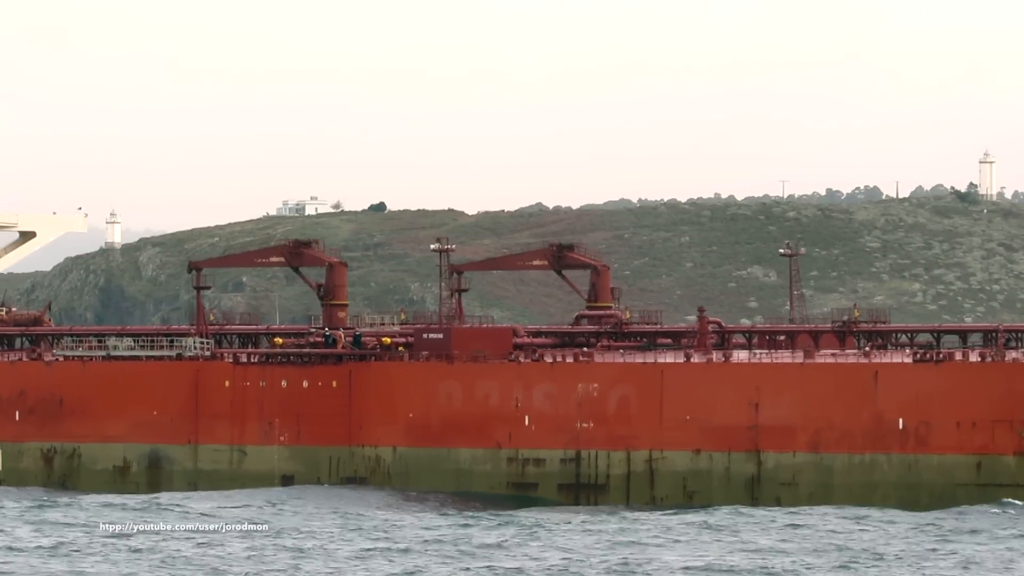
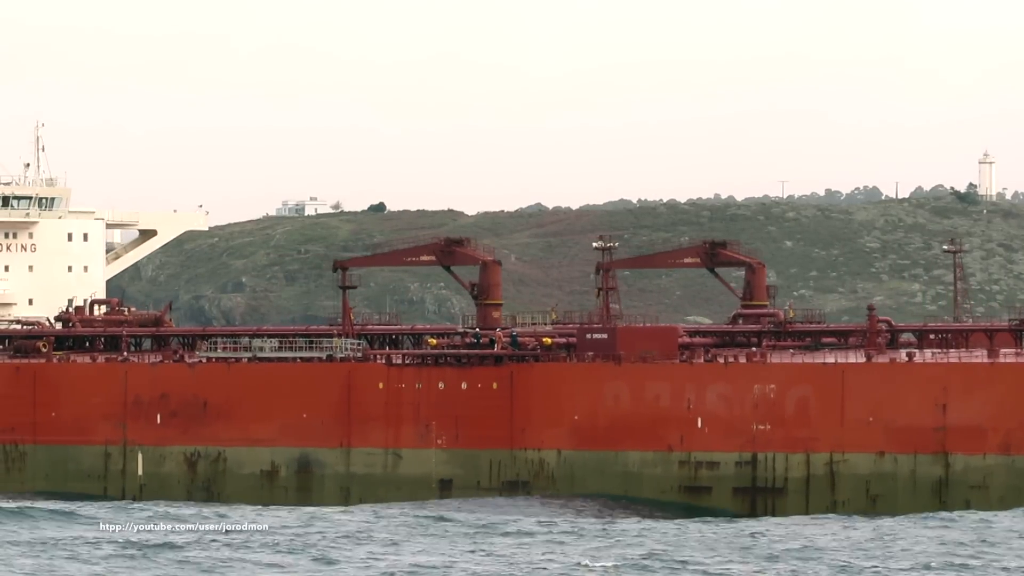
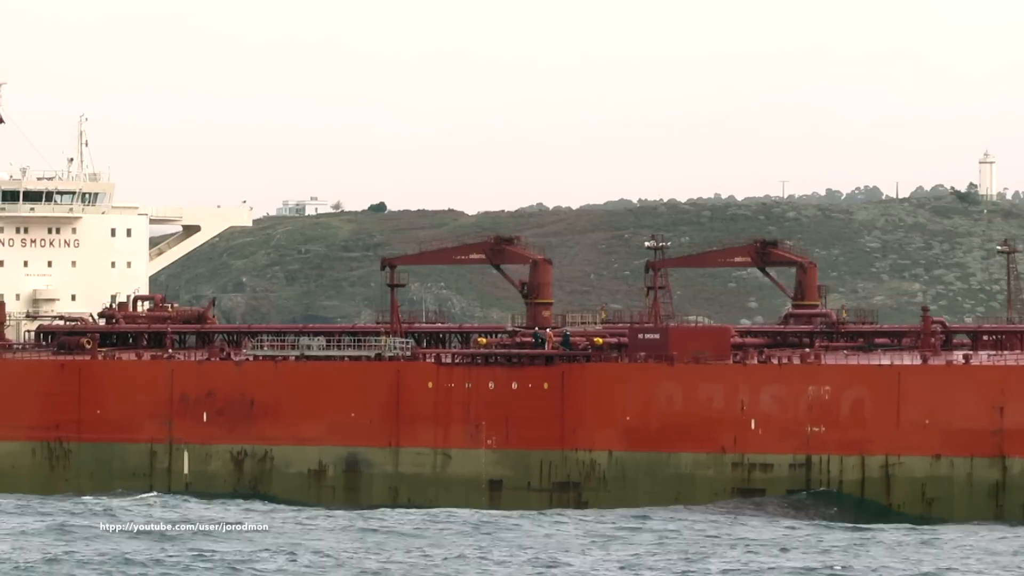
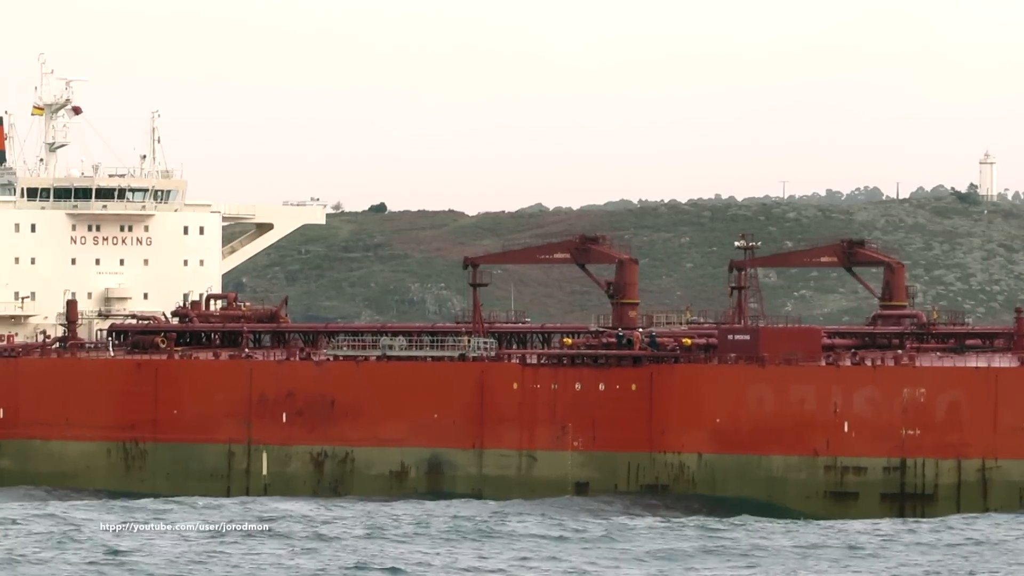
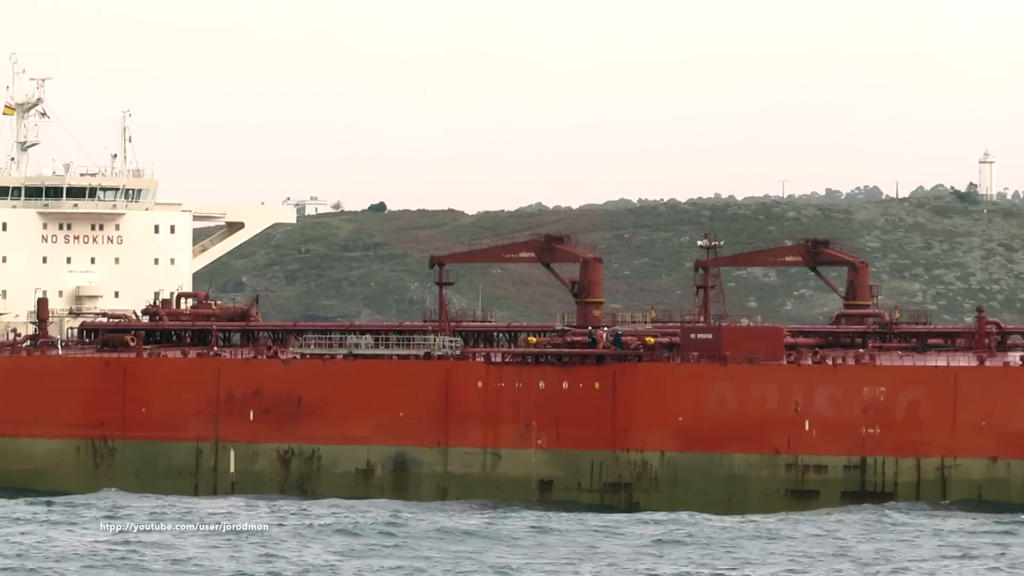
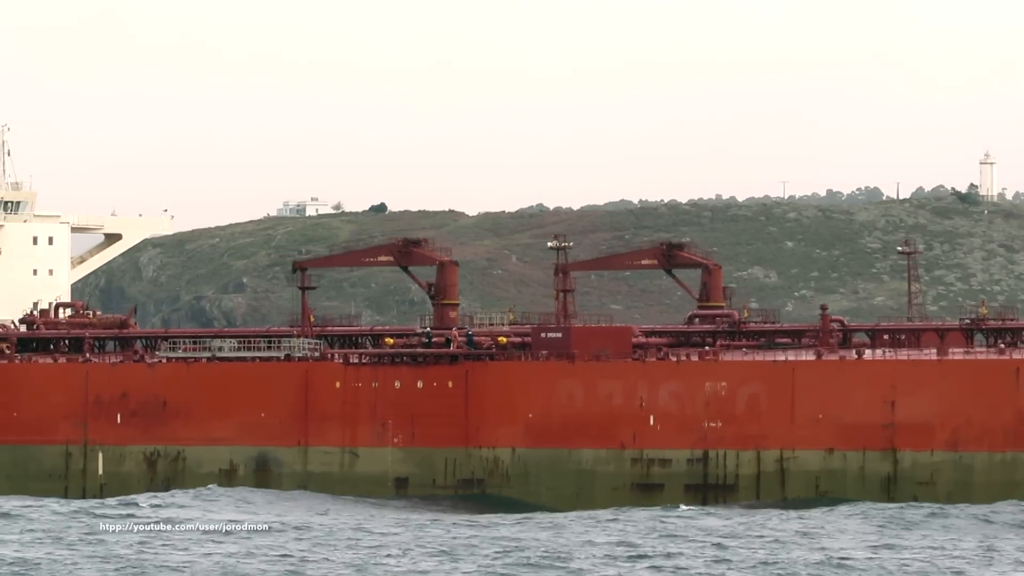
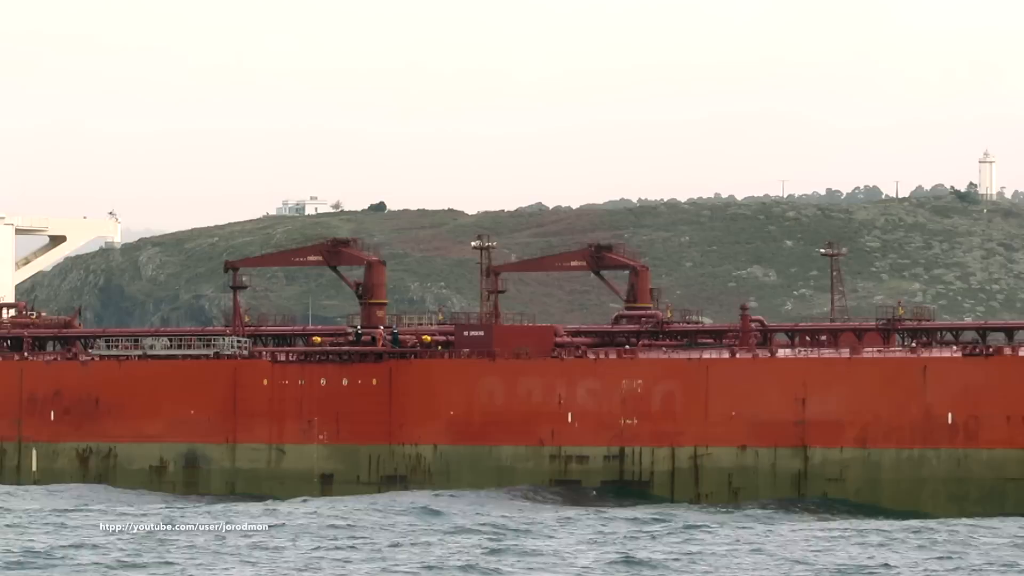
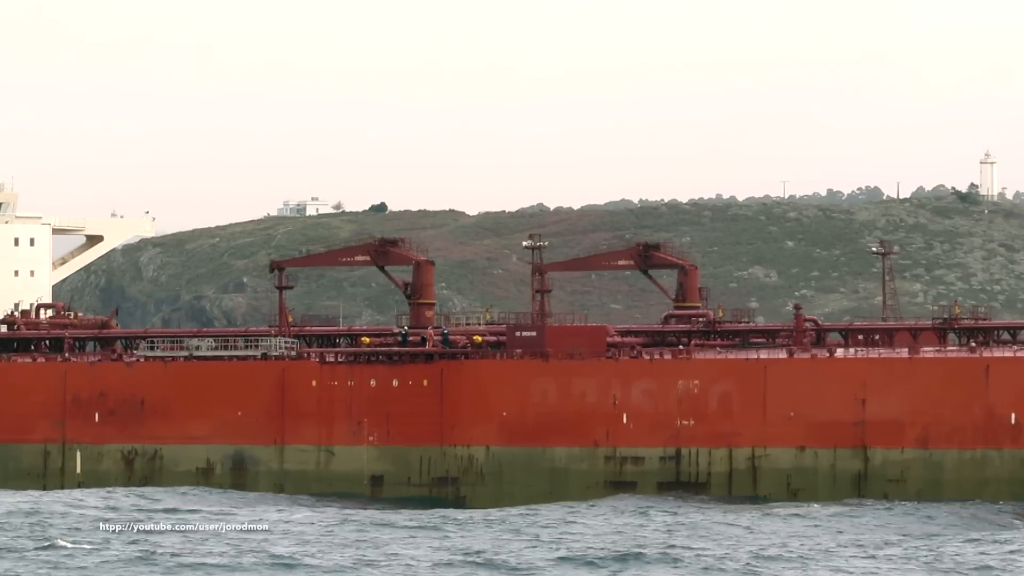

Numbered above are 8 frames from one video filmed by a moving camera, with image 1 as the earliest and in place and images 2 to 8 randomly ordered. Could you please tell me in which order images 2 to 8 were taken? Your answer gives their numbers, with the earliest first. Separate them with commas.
7, 8, 6, 2, 3, 5, 4
